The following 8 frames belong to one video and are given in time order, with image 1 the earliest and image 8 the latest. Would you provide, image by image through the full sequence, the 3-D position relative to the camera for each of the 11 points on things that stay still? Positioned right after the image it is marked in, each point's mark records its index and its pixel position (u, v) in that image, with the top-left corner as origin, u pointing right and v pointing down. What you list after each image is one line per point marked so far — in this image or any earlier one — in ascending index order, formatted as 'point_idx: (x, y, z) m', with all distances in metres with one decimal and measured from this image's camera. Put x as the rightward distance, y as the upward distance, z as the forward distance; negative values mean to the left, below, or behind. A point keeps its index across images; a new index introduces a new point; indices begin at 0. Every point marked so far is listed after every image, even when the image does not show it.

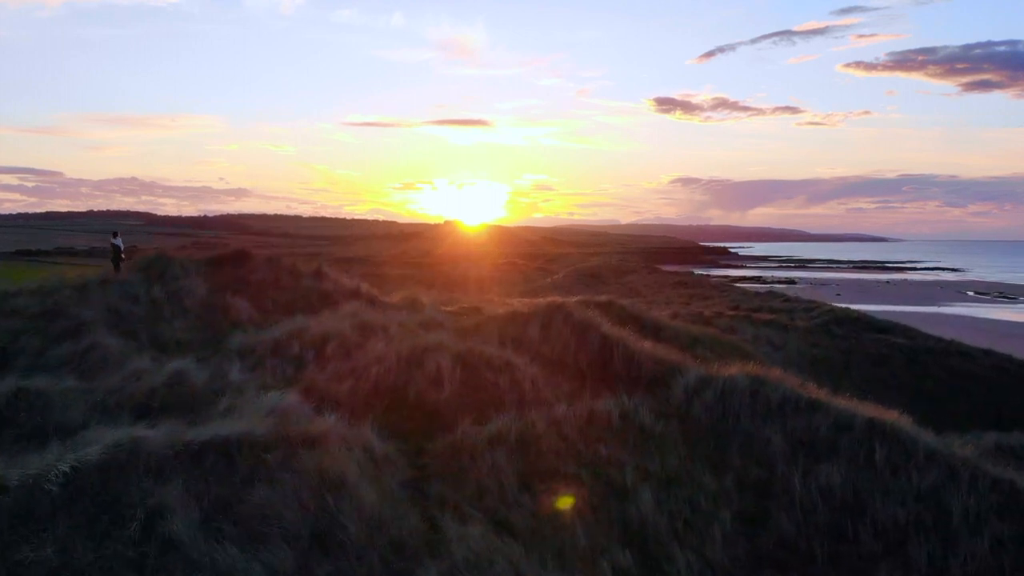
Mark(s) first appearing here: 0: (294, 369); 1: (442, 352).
0: (-2.1, -0.8, +6.9) m
1: (-0.7, -0.6, +7.3) m
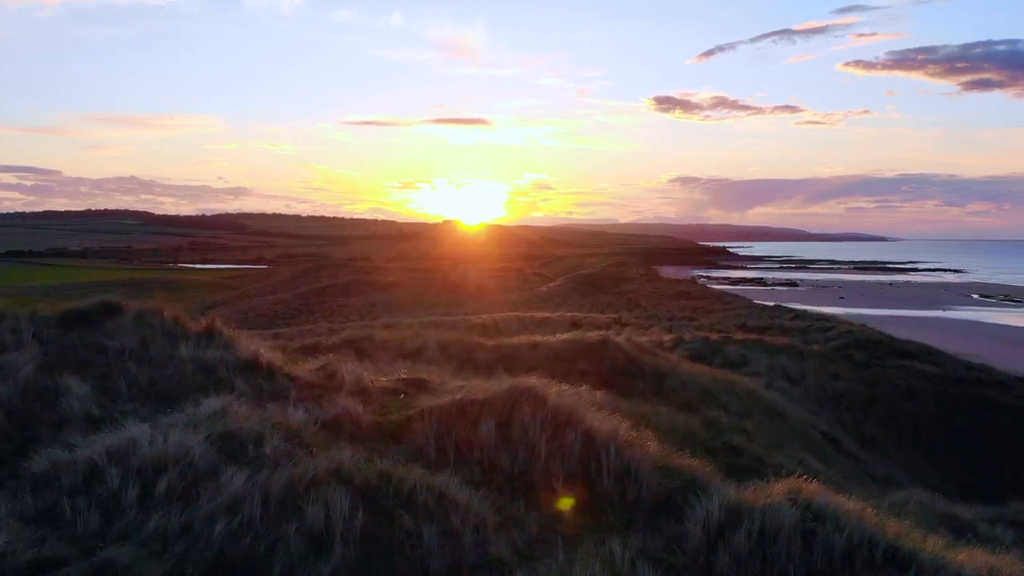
0: (-2.5, -1.4, +4.5) m
1: (-1.1, -1.3, +4.8) m
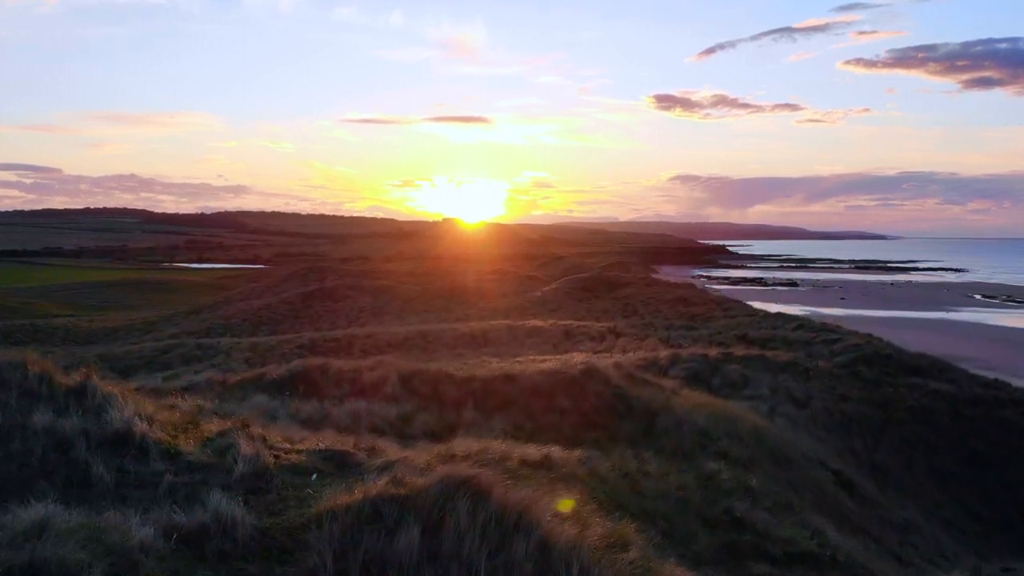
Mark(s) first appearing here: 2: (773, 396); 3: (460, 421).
0: (-2.9, -1.8, +3.1) m
1: (-1.5, -1.7, +3.4) m
2: (+6.0, -2.5, +17.0) m
3: (-0.7, -1.7, +9.6) m
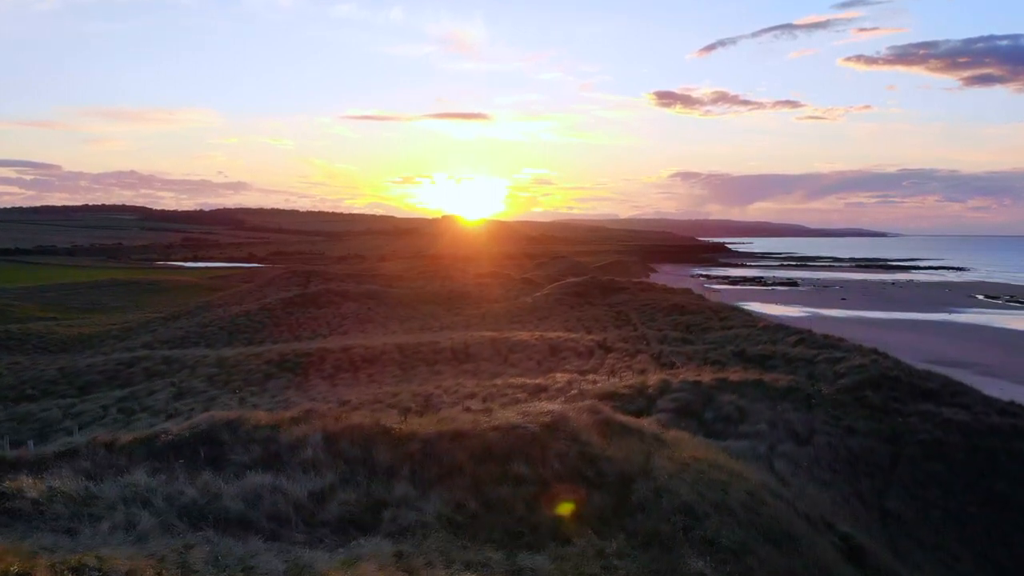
0: (-3.6, -2.3, +1.3) m
1: (-2.2, -2.2, +1.6) m
2: (+5.4, -3.0, +15.3) m
3: (-1.3, -2.3, +7.9) m
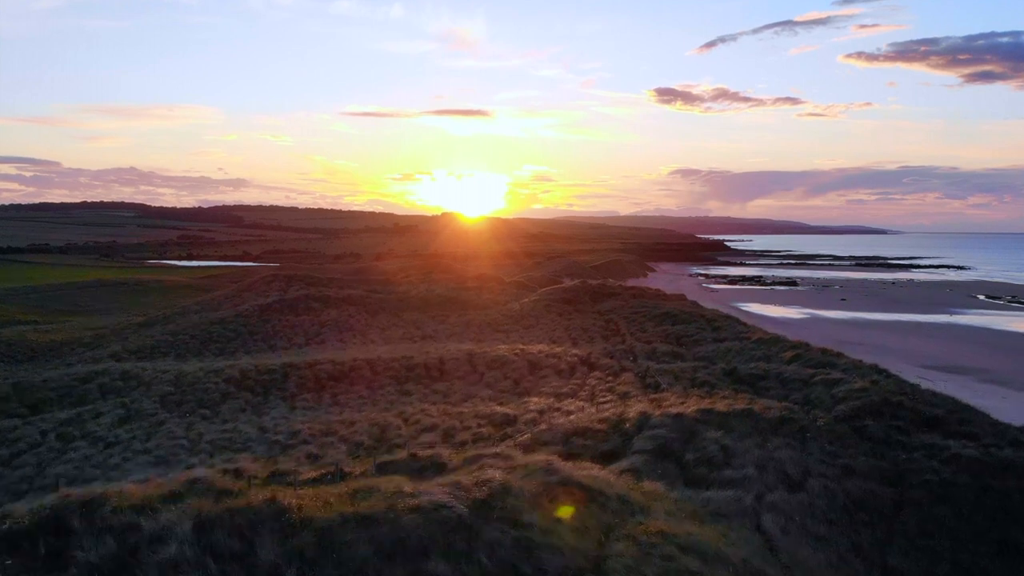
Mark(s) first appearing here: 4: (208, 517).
0: (-4.4, -2.9, -0.4) m
1: (-3.0, -2.7, -0.1) m
2: (+4.6, -3.5, +13.6) m
3: (-2.1, -2.8, +6.2) m
4: (-3.0, -2.3, +7.5) m
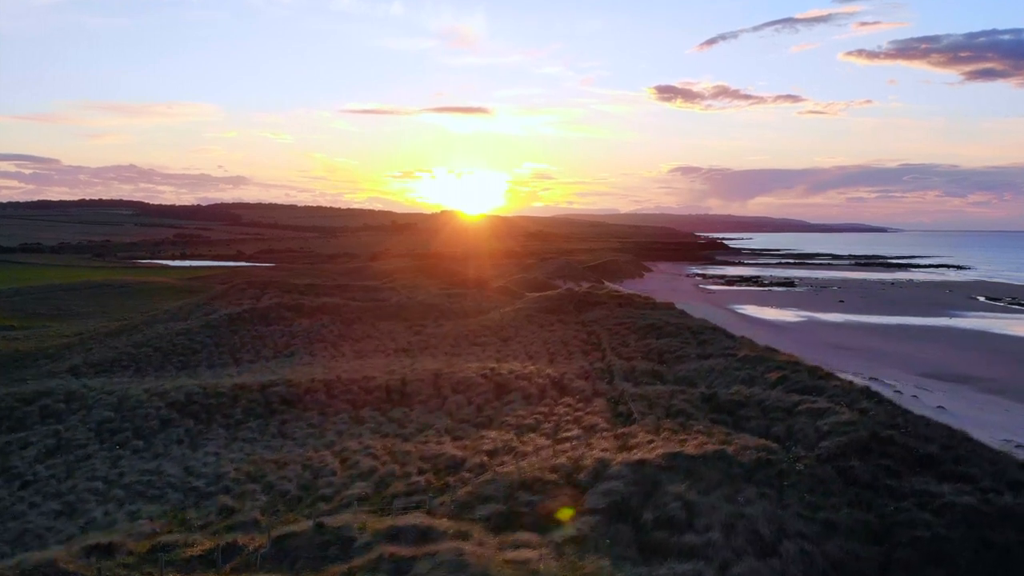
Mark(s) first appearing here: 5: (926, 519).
0: (-5.5, -3.5, -2.0) m
1: (-4.1, -3.4, -1.7) m
2: (+3.5, -4.1, +11.9) m
3: (-3.2, -3.4, +4.6) m
4: (-4.1, -3.0, +5.8) m
5: (+8.0, -4.5, +14.1) m
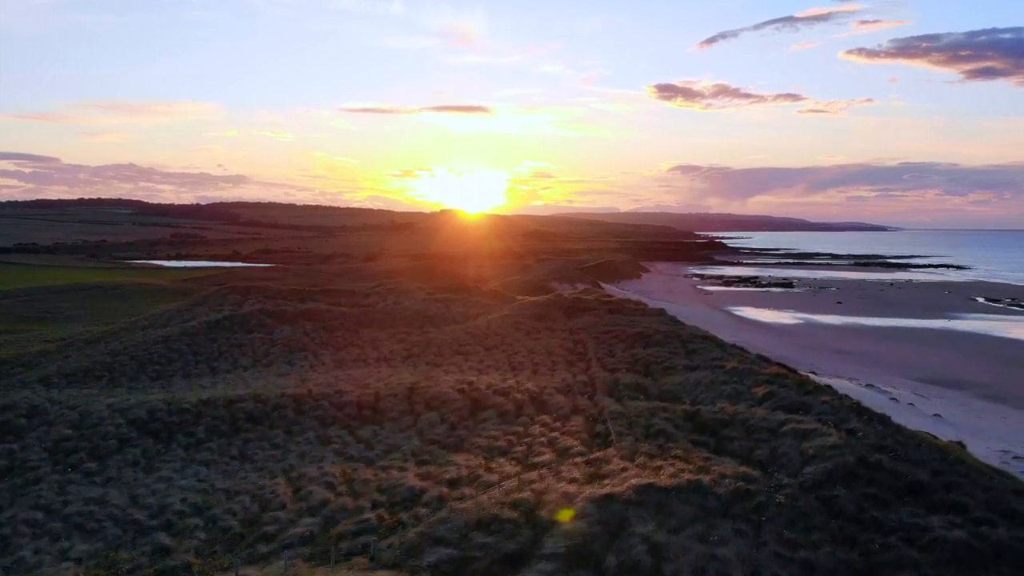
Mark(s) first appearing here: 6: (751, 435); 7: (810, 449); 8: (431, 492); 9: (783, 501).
0: (-6.2, -4.0, -3.0) m
1: (-4.9, -3.8, -2.7) m
2: (+2.7, -4.5, +11.0) m
3: (-4.0, -3.8, +3.6) m
4: (-4.9, -3.4, +4.9) m
5: (+7.3, -4.9, +13.2) m
6: (+6.3, -3.8, +19.3) m
7: (+7.2, -3.9, +17.6) m
8: (-1.6, -4.0, +14.2) m
9: (+5.4, -4.2, +14.7) m
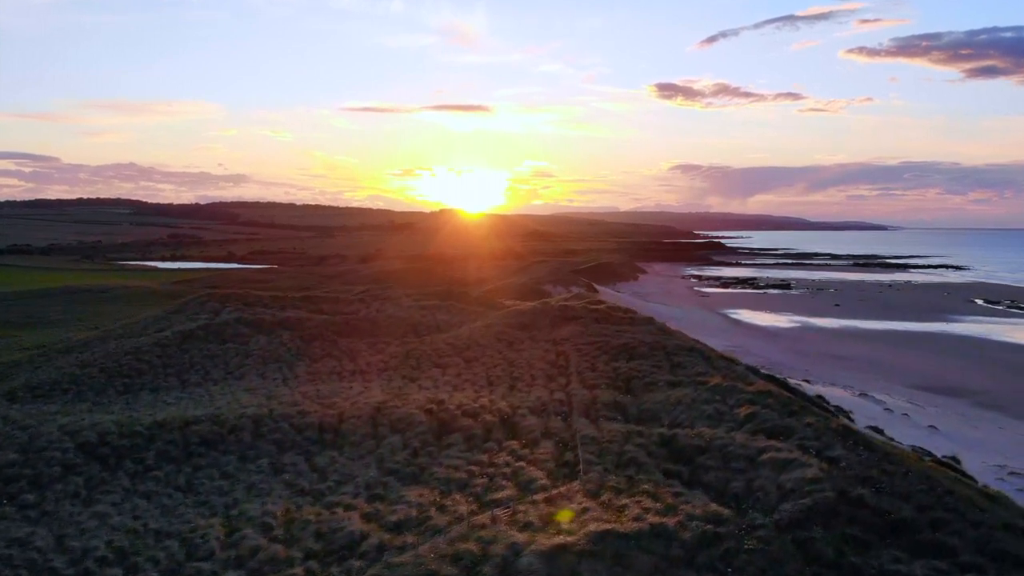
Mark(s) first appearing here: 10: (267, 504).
0: (-7.2, -4.5, -4.1) m
1: (-5.8, -4.4, -3.7) m
2: (+1.8, -5.0, +9.9) m
3: (-4.9, -4.4, +2.5) m
4: (-5.8, -3.9, +3.8) m
5: (+6.4, -5.4, +12.1) m
6: (+5.4, -4.3, +18.2) m
7: (+6.2, -4.4, +16.6) m
8: (-2.5, -4.5, +13.1) m
9: (+4.5, -4.8, +13.6) m
10: (-5.3, -4.7, +15.9) m
